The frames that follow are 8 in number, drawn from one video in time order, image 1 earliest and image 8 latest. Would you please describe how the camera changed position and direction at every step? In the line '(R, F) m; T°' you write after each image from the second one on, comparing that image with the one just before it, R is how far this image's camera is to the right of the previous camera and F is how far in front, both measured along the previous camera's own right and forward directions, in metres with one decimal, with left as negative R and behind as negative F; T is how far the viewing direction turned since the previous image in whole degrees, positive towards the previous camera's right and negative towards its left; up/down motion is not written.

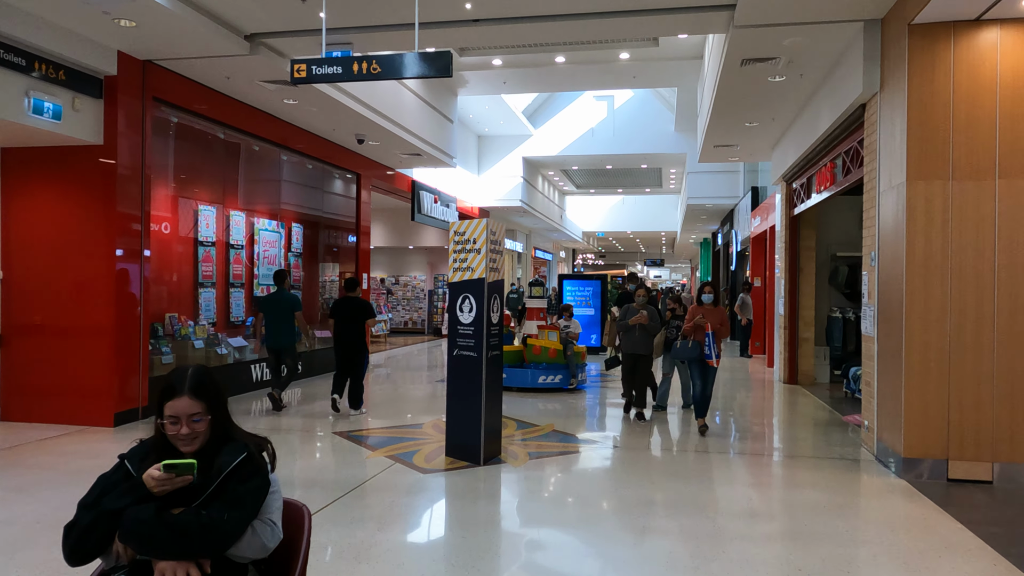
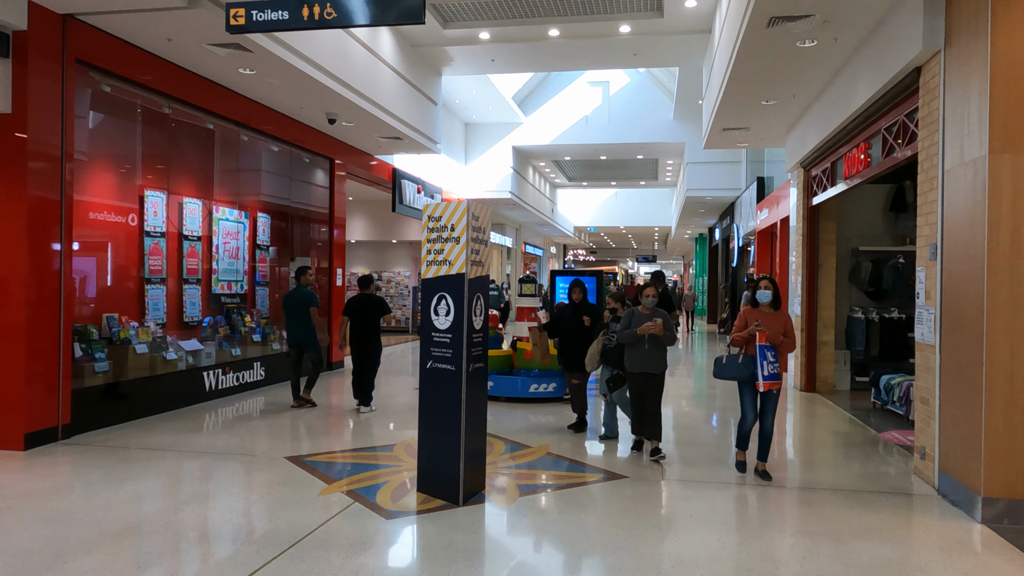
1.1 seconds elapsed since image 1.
(0.0, +0.9) m; +1°
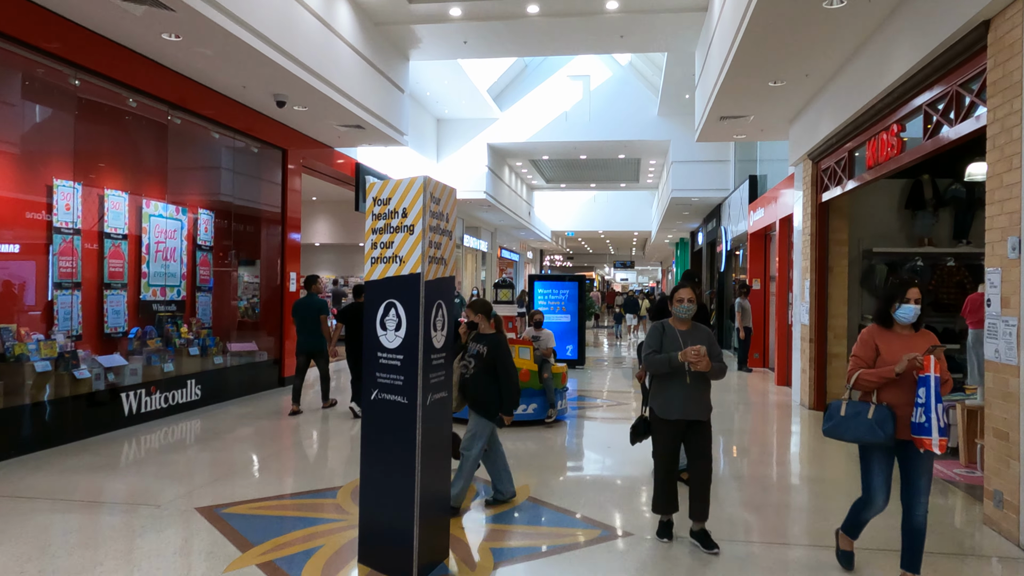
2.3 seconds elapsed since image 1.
(0.0, +0.9) m; +2°
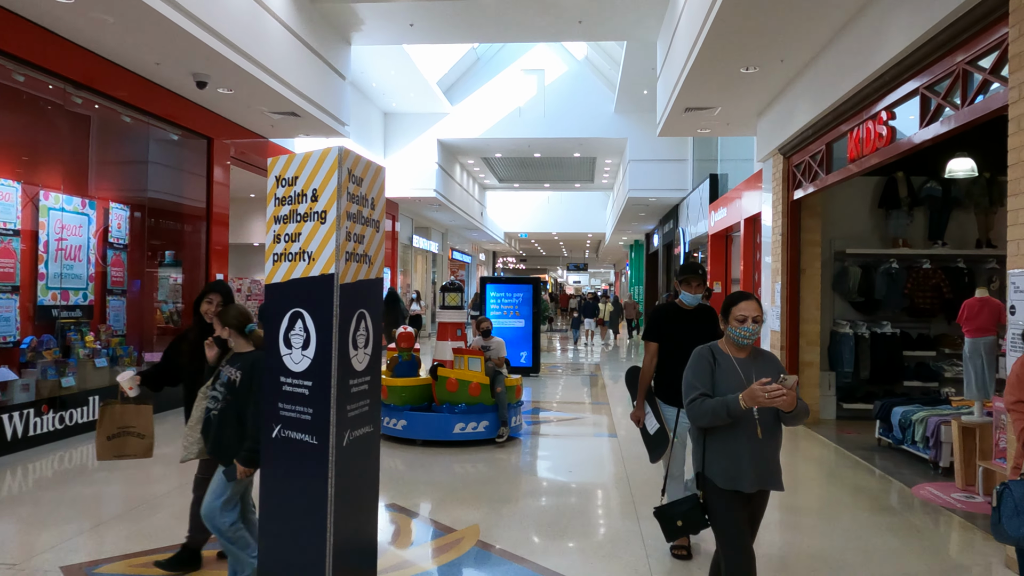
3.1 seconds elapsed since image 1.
(0.0, +0.6) m; +4°
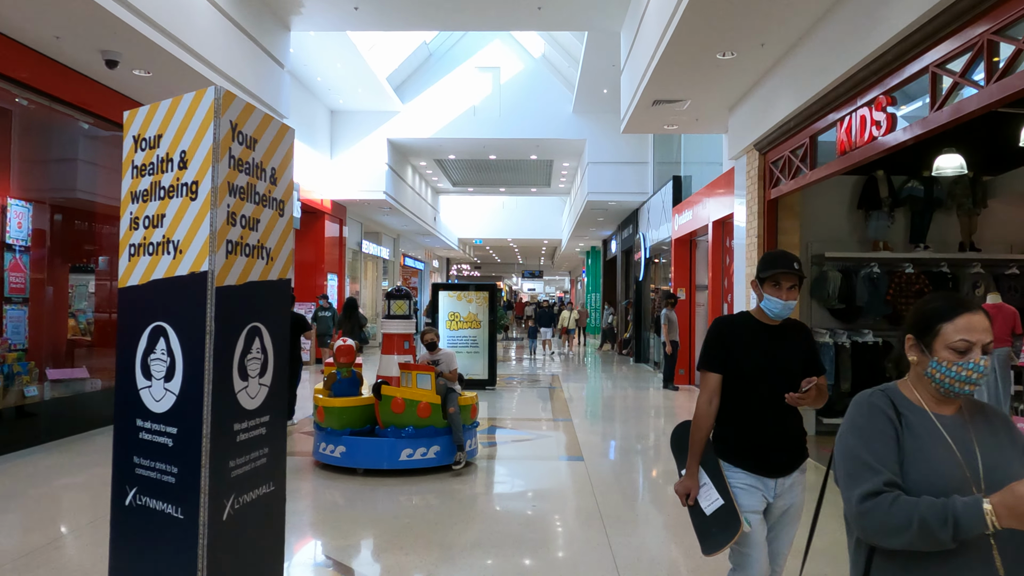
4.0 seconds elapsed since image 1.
(0.0, +0.6) m; +3°
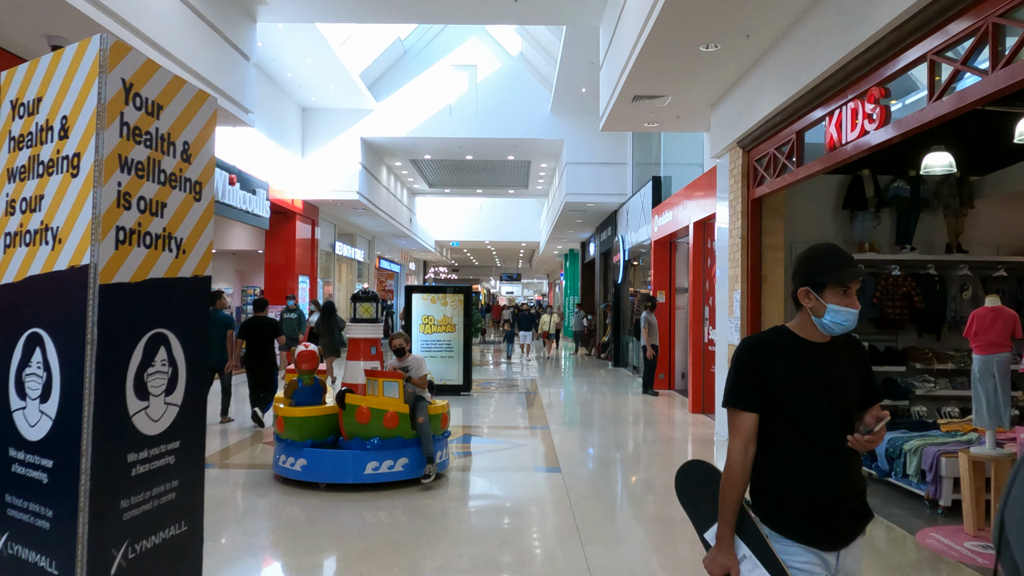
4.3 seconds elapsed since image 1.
(0.0, +0.3) m; +2°
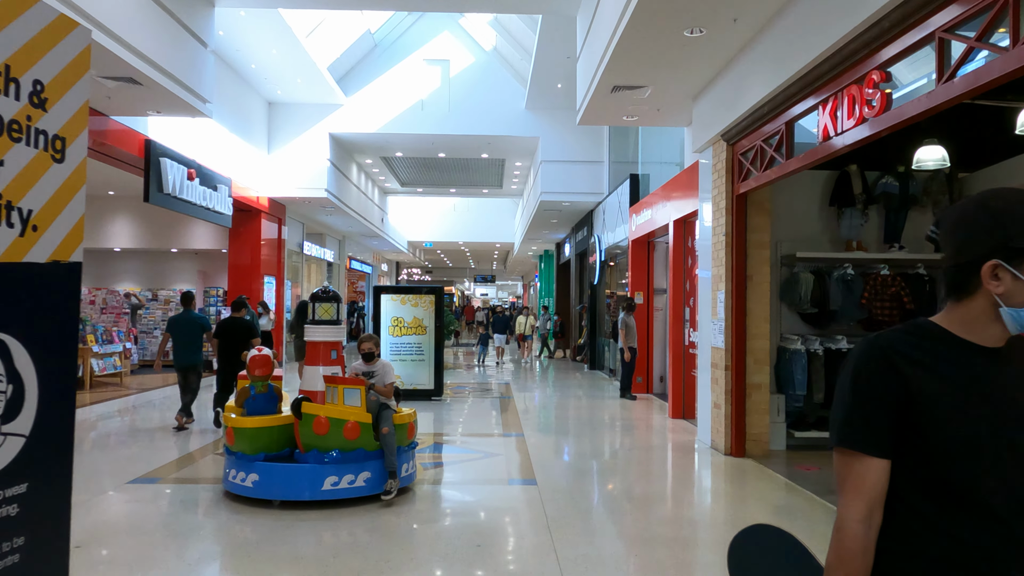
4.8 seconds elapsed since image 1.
(0.0, +0.3) m; +2°
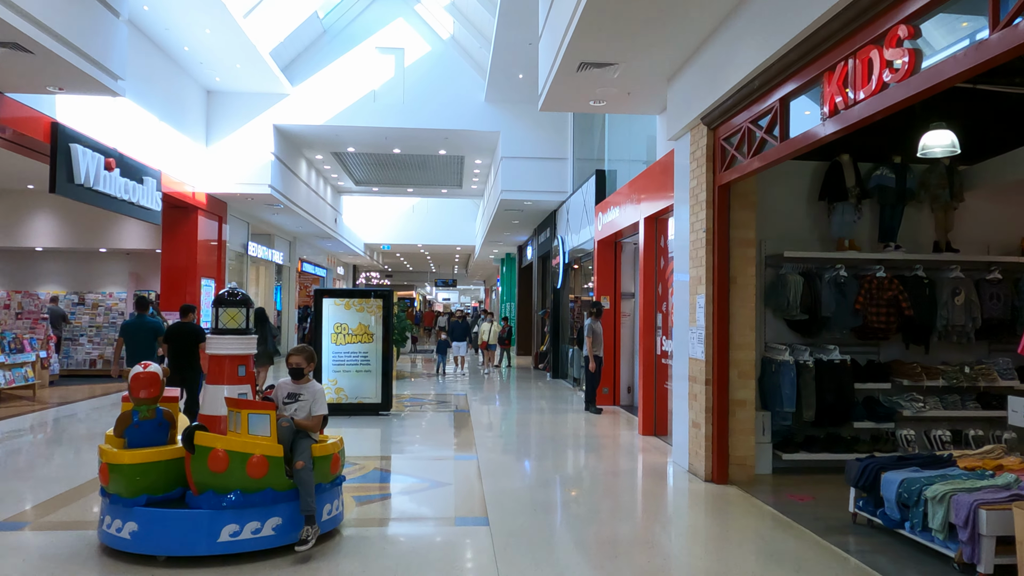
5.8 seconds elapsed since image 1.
(+0.1, +0.7) m; +3°
